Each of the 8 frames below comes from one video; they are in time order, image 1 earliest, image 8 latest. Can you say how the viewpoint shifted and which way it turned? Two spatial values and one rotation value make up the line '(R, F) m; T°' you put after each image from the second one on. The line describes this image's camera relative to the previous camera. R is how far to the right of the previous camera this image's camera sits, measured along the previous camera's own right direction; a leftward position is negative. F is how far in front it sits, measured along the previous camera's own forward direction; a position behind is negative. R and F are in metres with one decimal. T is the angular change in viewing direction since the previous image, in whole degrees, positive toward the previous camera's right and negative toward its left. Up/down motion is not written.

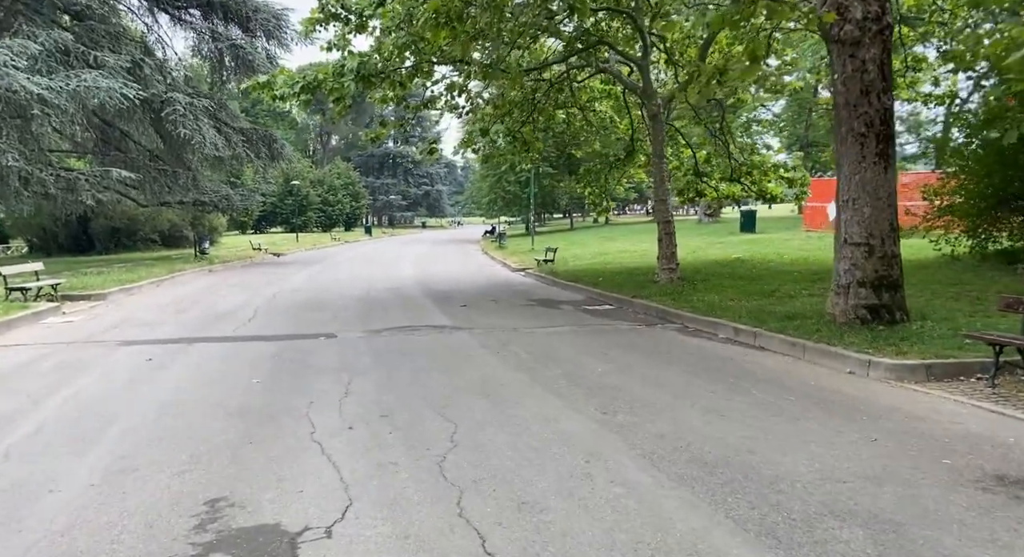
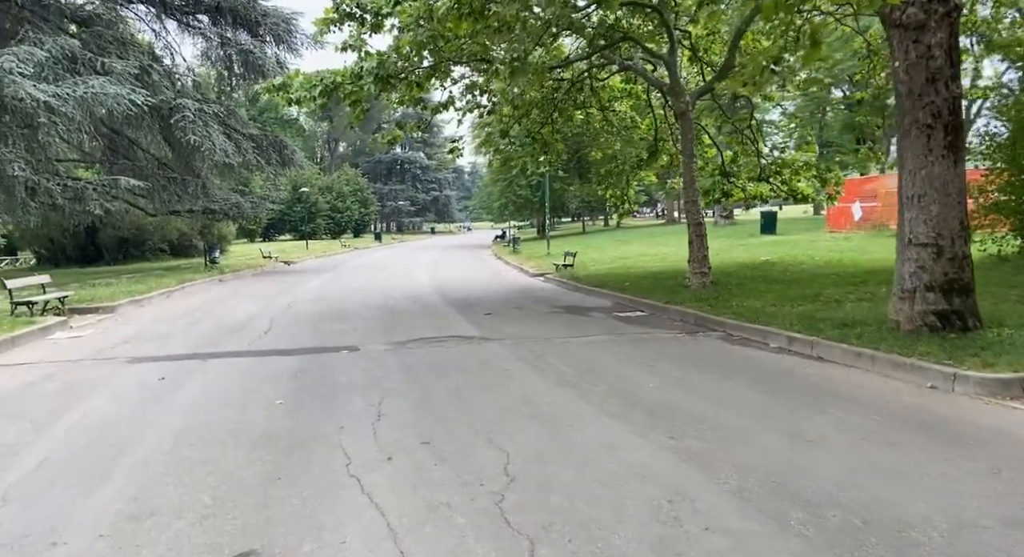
(-0.3, +0.6) m; -1°
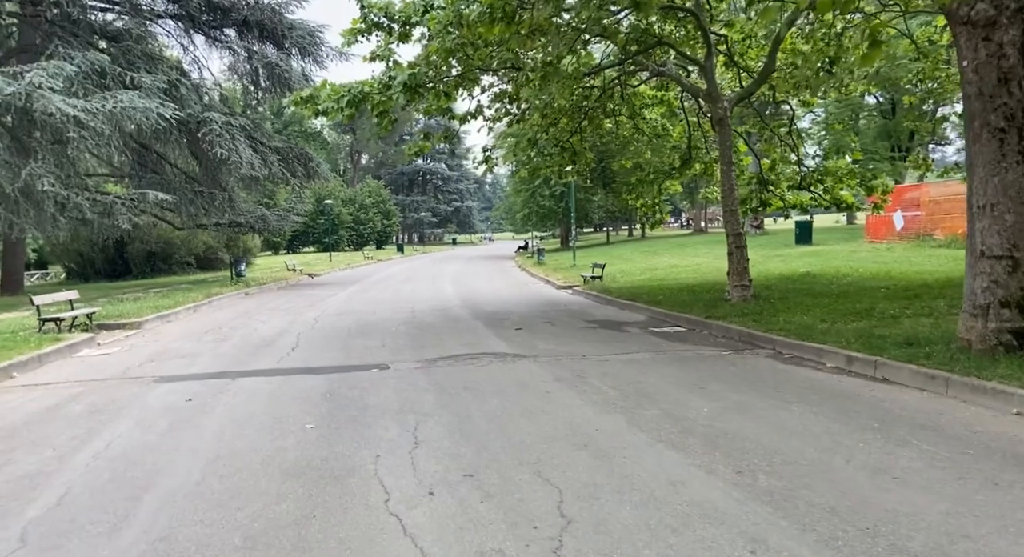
(-0.2, +0.4) m; -2°
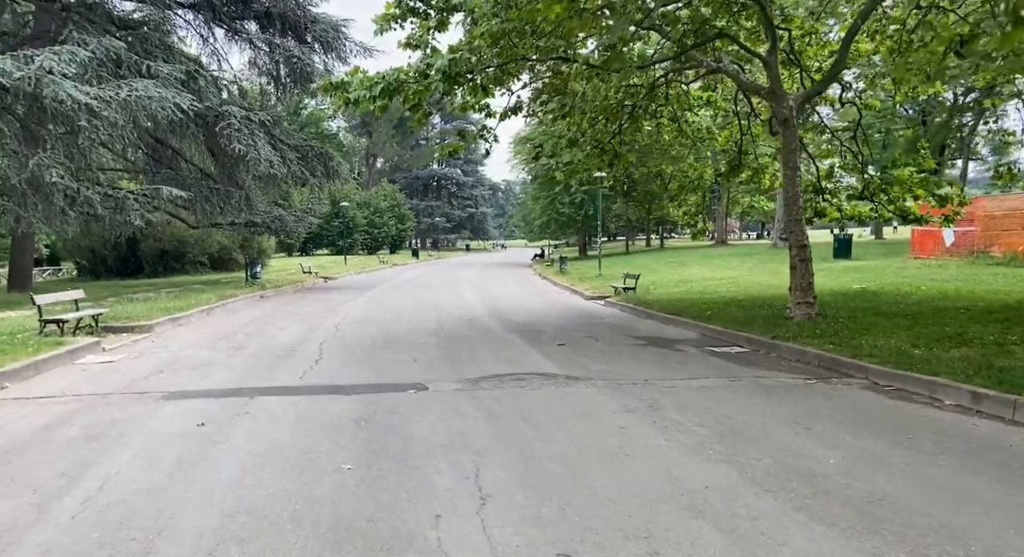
(-0.5, +1.2) m; -1°
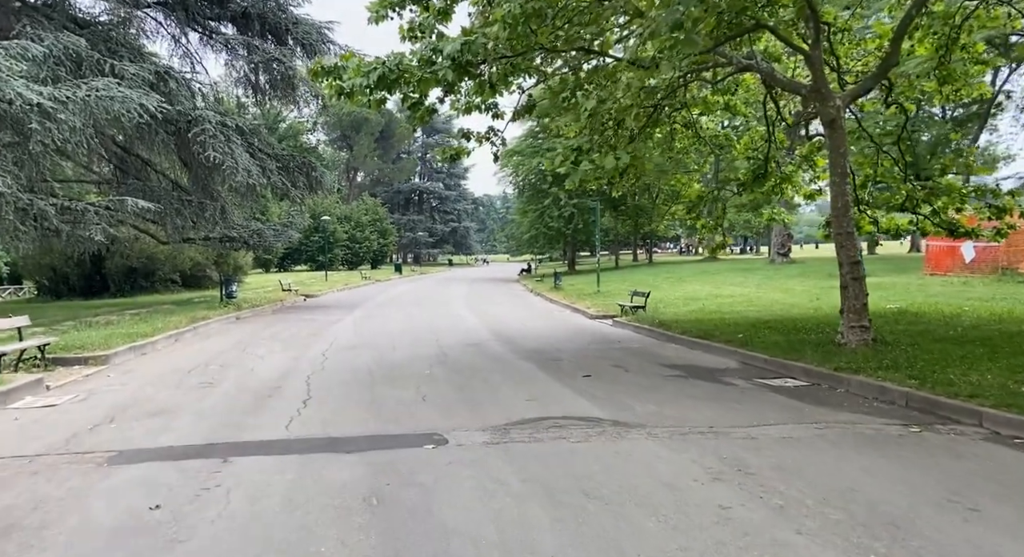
(-0.6, +1.7) m; +2°
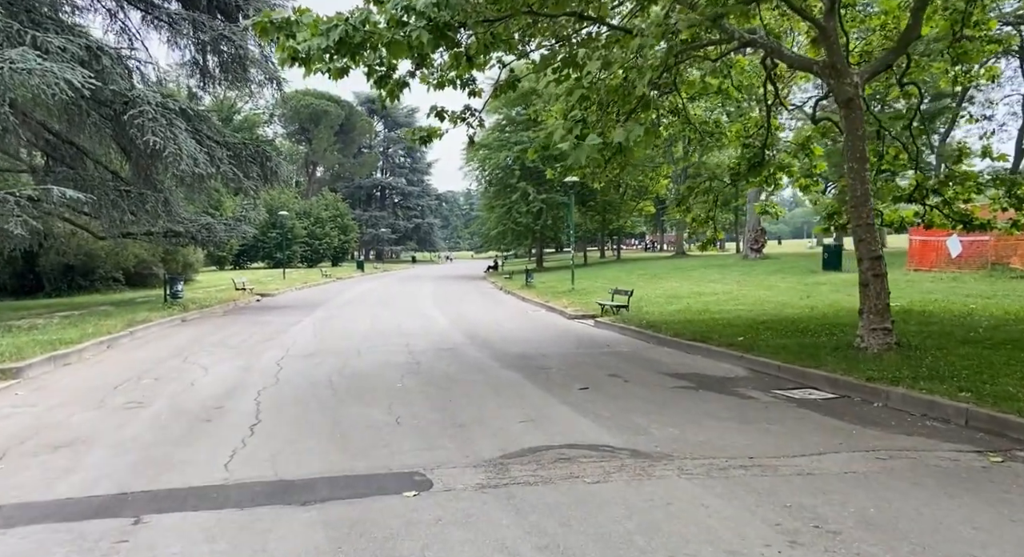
(-0.3, +1.5) m; +3°
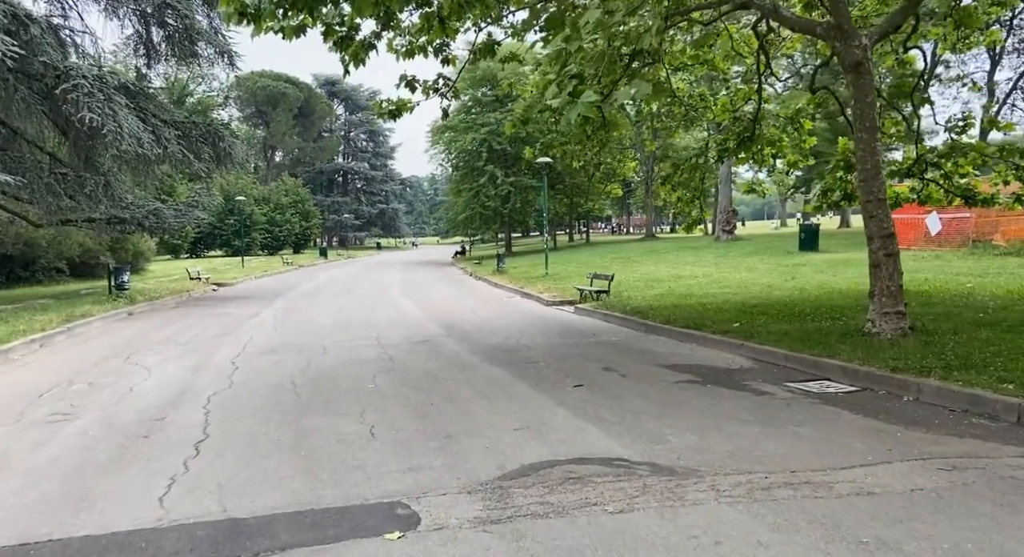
(-0.2, +1.1) m; +3°
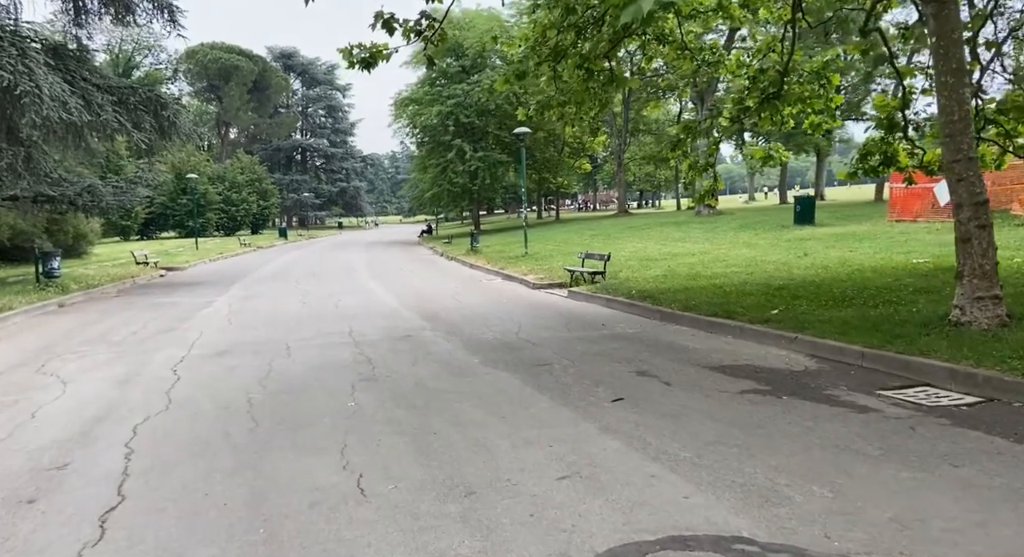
(-0.5, +2.0) m; +3°
